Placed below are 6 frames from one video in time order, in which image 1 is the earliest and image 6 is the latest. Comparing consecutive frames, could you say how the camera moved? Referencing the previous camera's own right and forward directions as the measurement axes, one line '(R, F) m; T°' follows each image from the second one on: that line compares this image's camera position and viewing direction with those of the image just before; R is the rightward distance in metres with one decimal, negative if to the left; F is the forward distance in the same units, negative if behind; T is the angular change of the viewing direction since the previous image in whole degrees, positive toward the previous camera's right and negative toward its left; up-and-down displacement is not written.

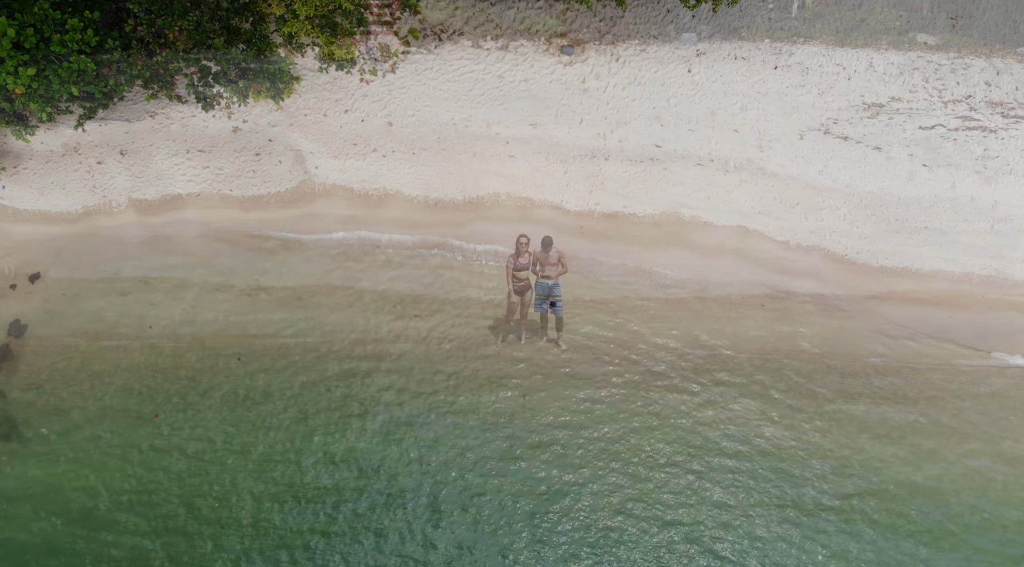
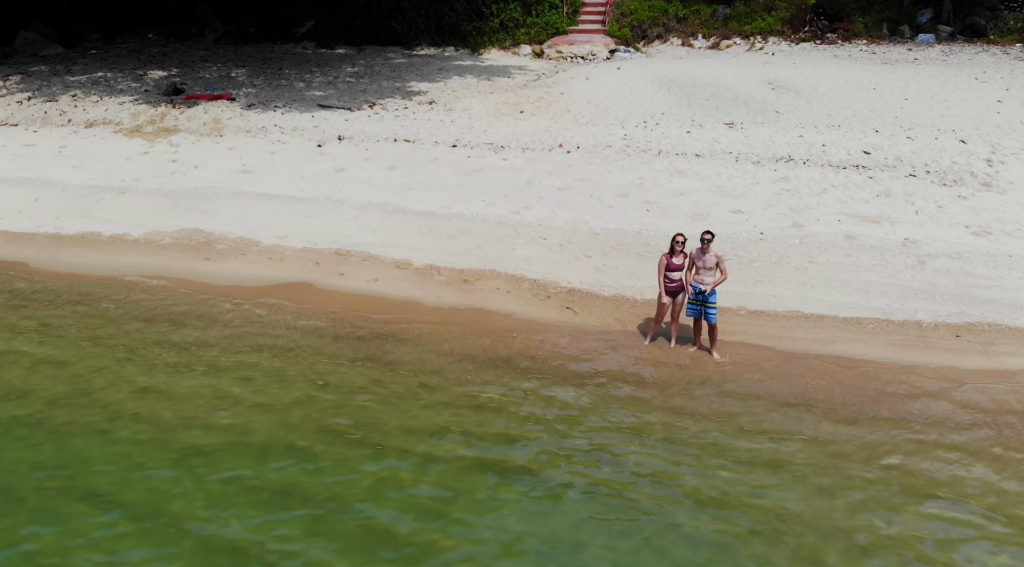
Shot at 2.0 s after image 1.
(+0.6, +0.1) m; -15°
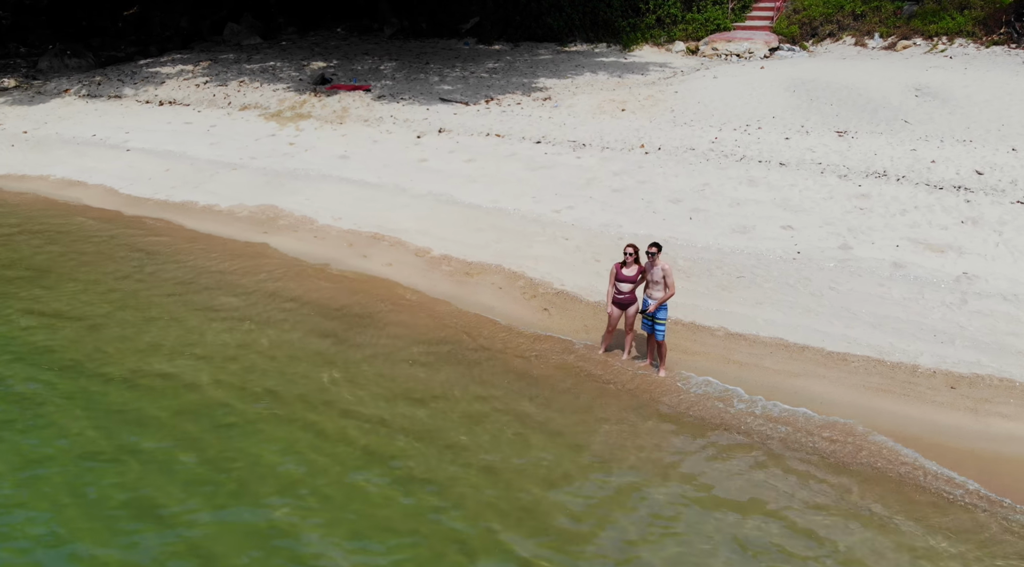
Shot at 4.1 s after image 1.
(+3.2, +0.4) m; -15°
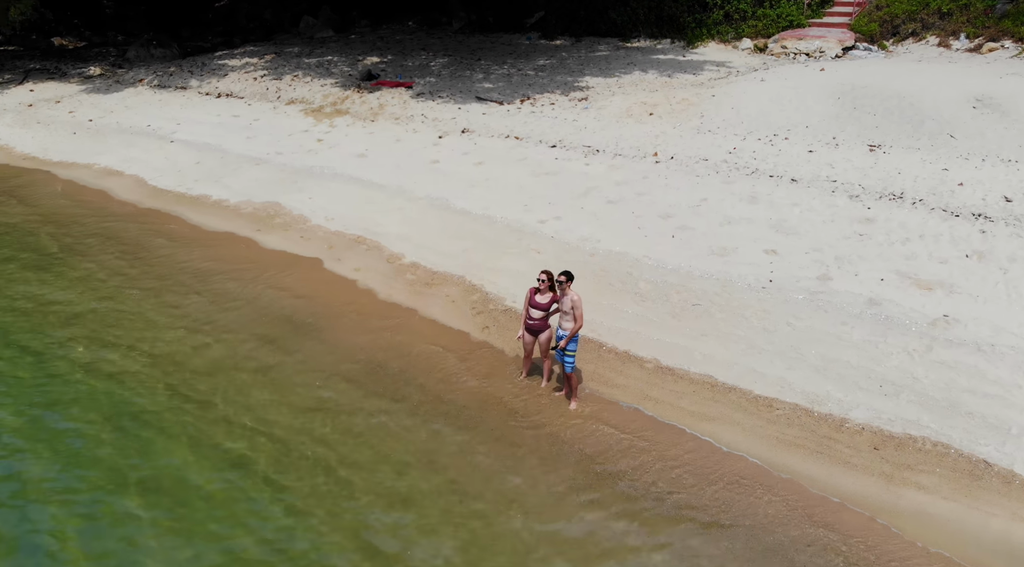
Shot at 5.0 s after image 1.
(+2.2, +0.4) m; -7°
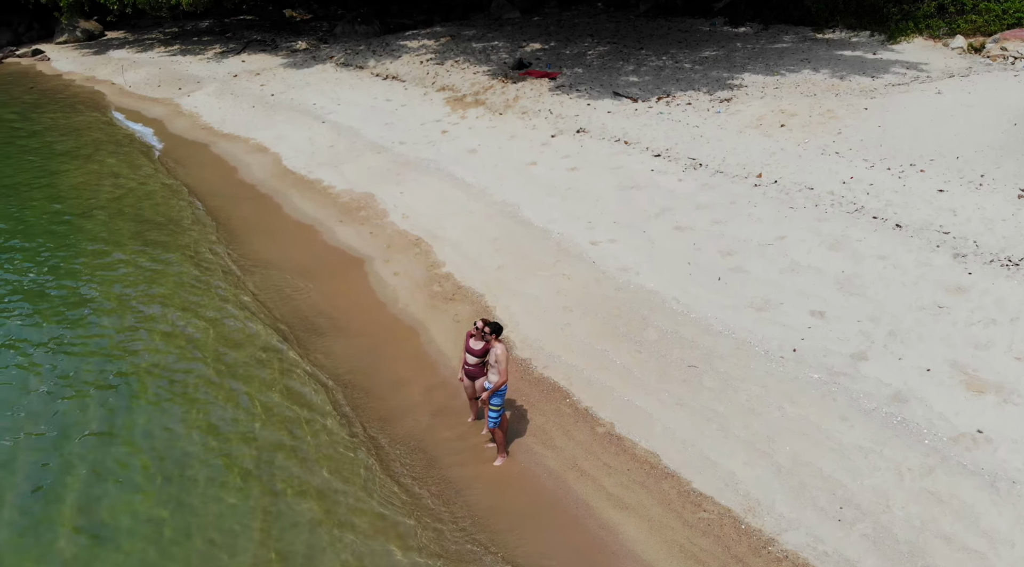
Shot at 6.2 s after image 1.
(+3.0, +0.8) m; -16°
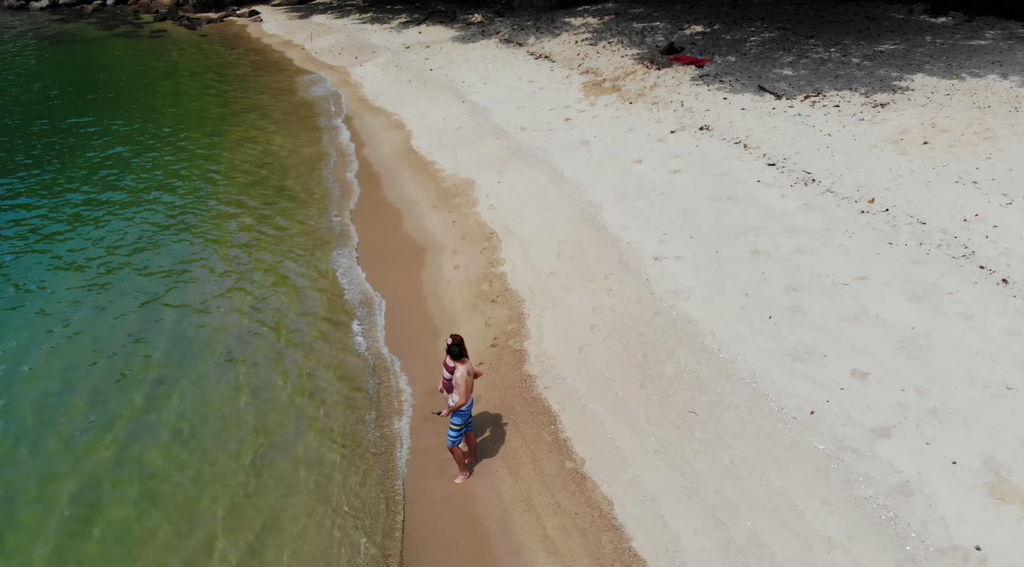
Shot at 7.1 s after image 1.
(+2.2, +0.3) m; -14°
